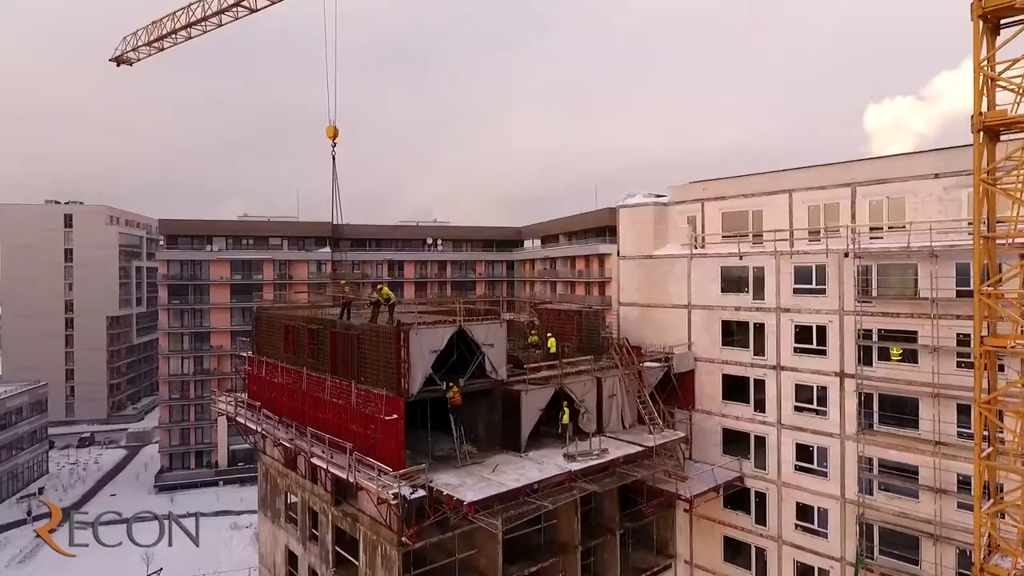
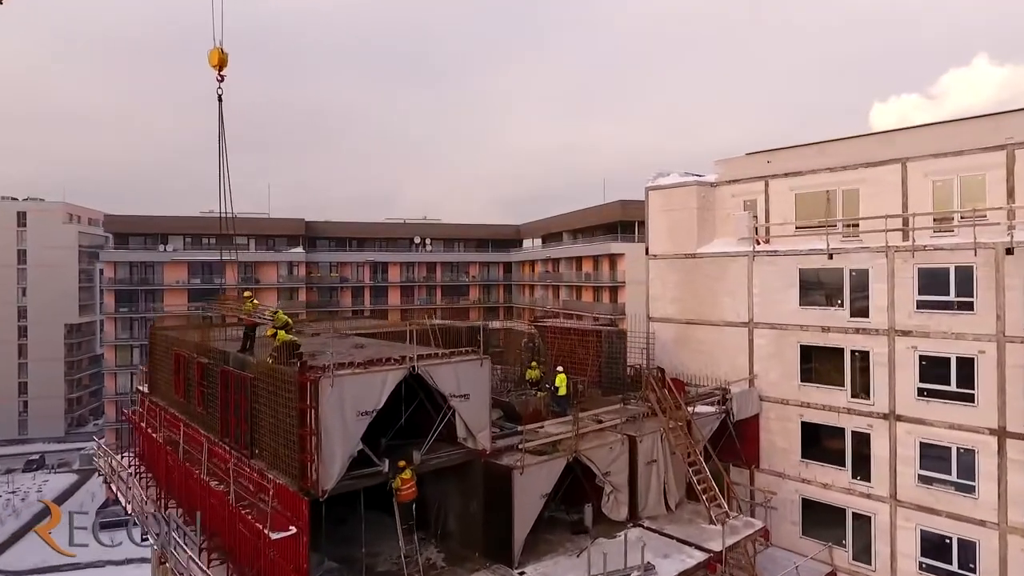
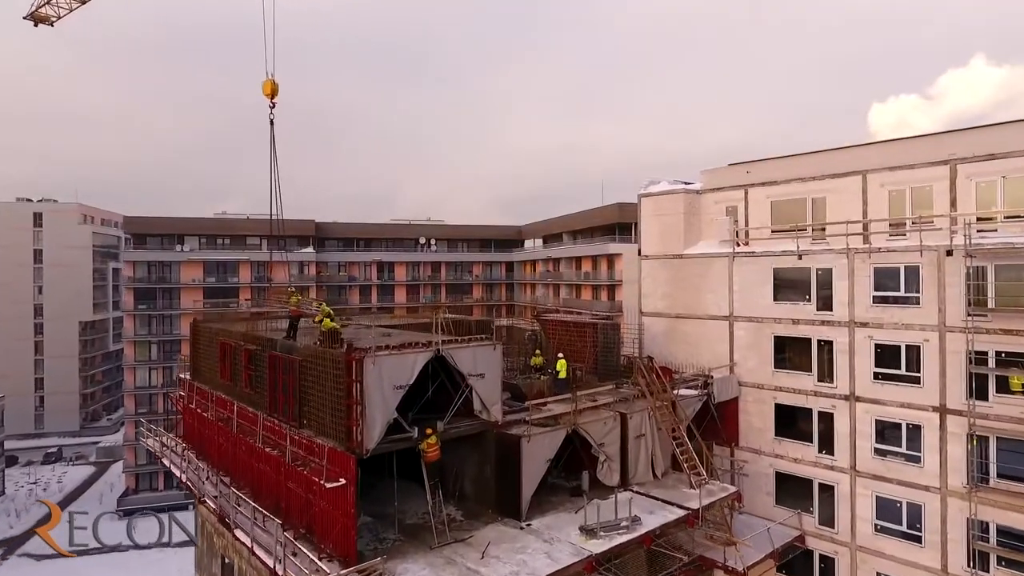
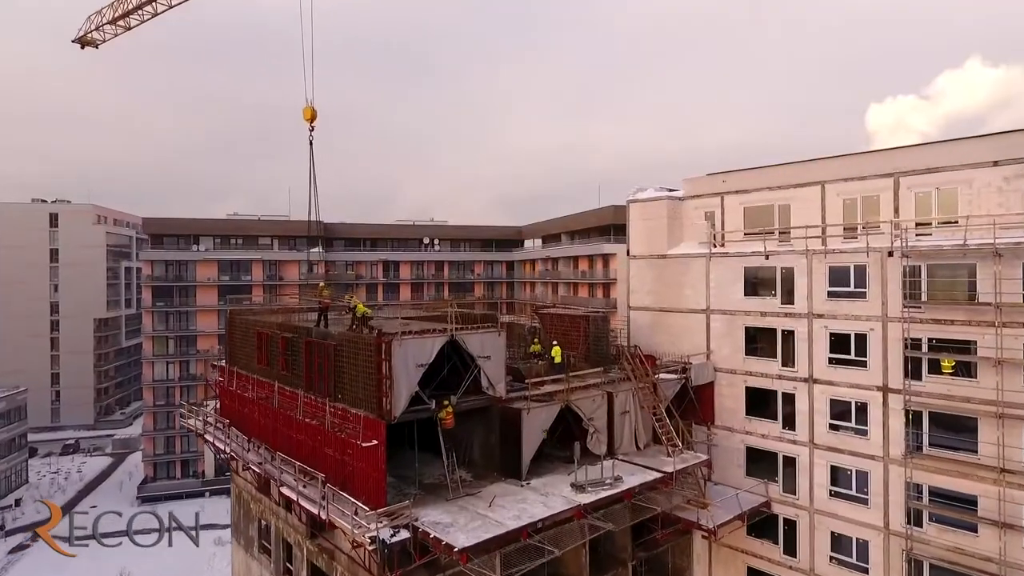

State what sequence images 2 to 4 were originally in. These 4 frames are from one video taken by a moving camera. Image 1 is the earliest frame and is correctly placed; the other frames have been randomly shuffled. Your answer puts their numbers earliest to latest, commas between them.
4, 3, 2
